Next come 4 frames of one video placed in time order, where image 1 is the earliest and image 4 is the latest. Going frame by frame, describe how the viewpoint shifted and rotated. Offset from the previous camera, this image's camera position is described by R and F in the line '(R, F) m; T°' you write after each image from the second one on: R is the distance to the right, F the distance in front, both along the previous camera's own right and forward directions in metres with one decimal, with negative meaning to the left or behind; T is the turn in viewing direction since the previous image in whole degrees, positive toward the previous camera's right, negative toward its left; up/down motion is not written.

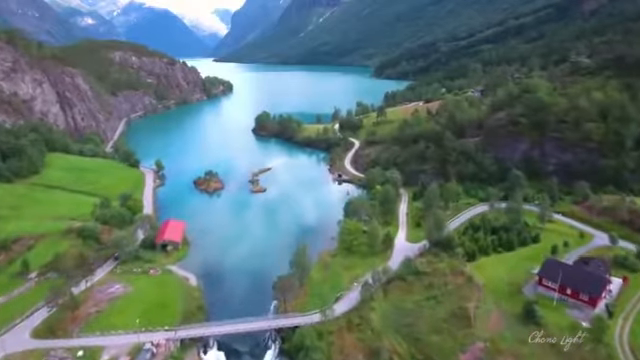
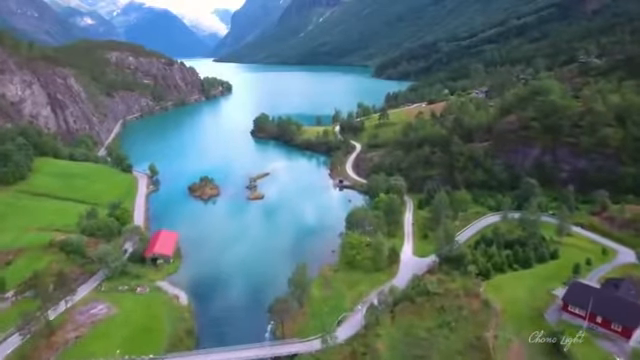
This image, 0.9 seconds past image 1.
(-0.1, +4.6) m; 0°
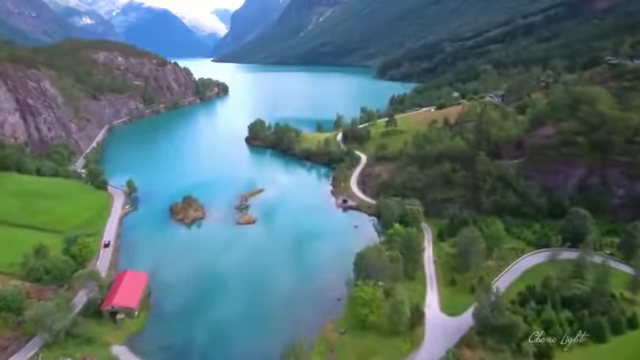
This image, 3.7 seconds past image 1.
(-0.2, +13.6) m; 0°
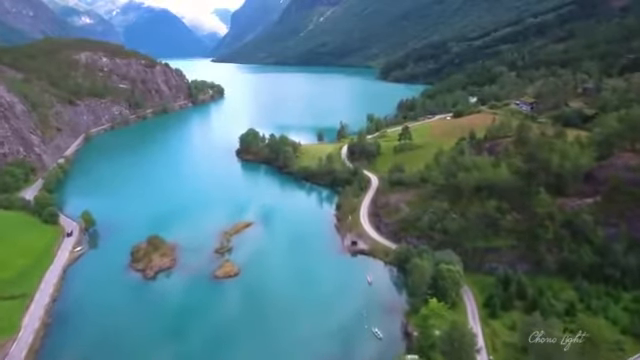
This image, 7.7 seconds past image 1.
(-0.2, +19.3) m; 0°
